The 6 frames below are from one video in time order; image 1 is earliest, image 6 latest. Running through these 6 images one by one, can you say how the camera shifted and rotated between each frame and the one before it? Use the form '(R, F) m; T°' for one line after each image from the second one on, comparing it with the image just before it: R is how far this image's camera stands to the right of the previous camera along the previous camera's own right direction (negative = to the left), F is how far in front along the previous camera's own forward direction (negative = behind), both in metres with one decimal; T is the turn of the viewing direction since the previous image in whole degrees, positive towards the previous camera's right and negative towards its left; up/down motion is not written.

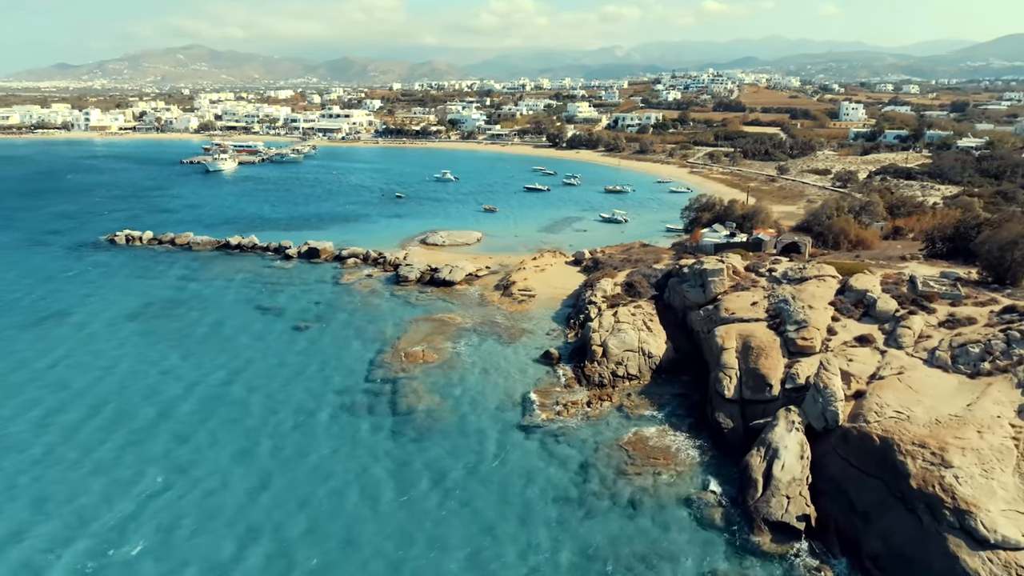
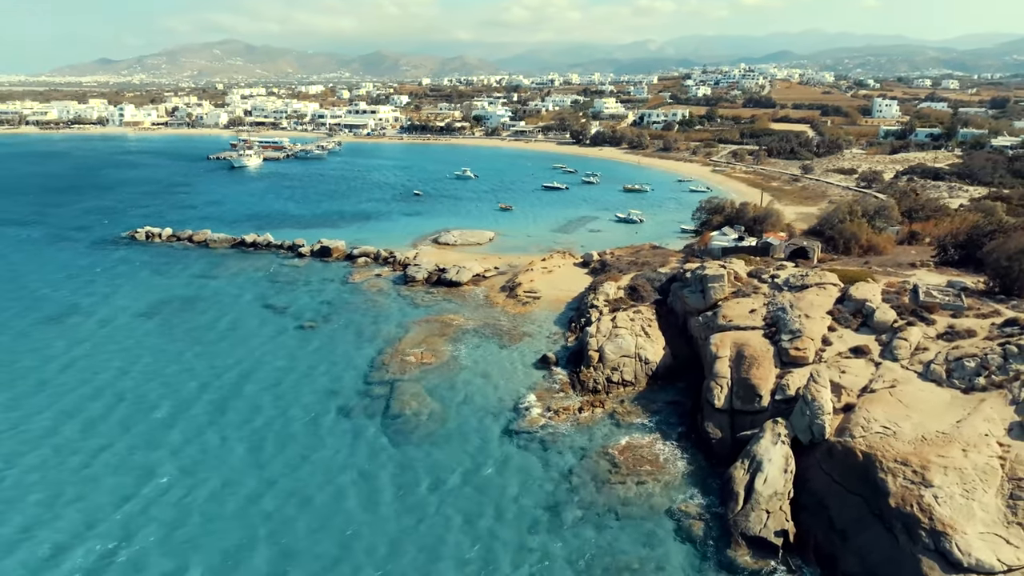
(+0.9, 0.0) m; -2°
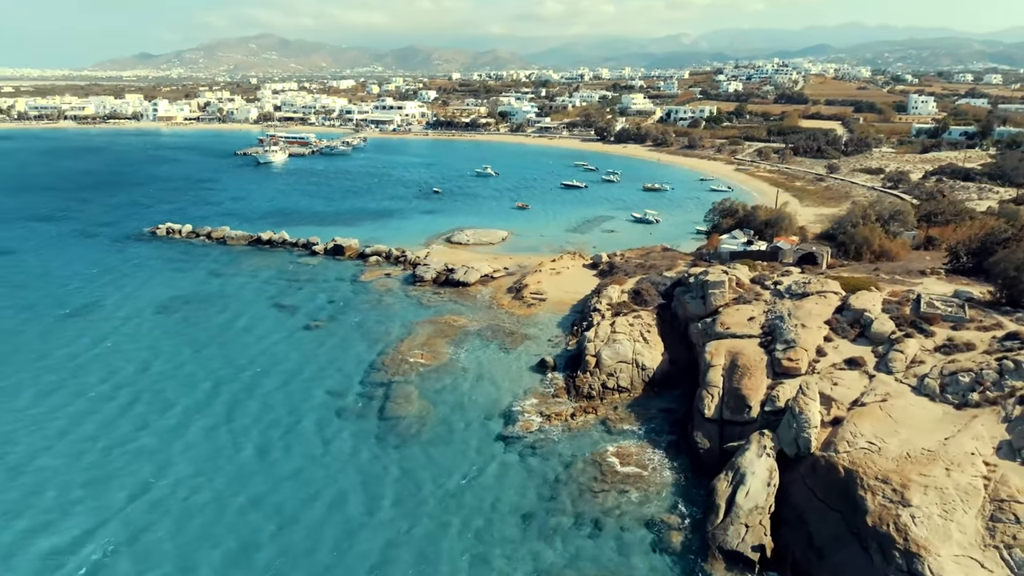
(+0.9, 0.0) m; -2°
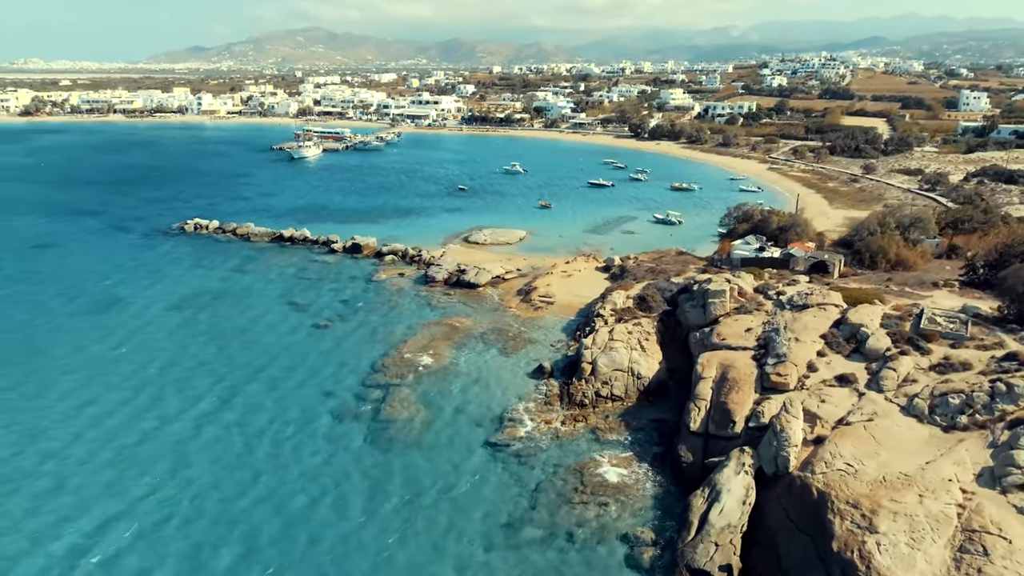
(+1.2, -0.1) m; -3°
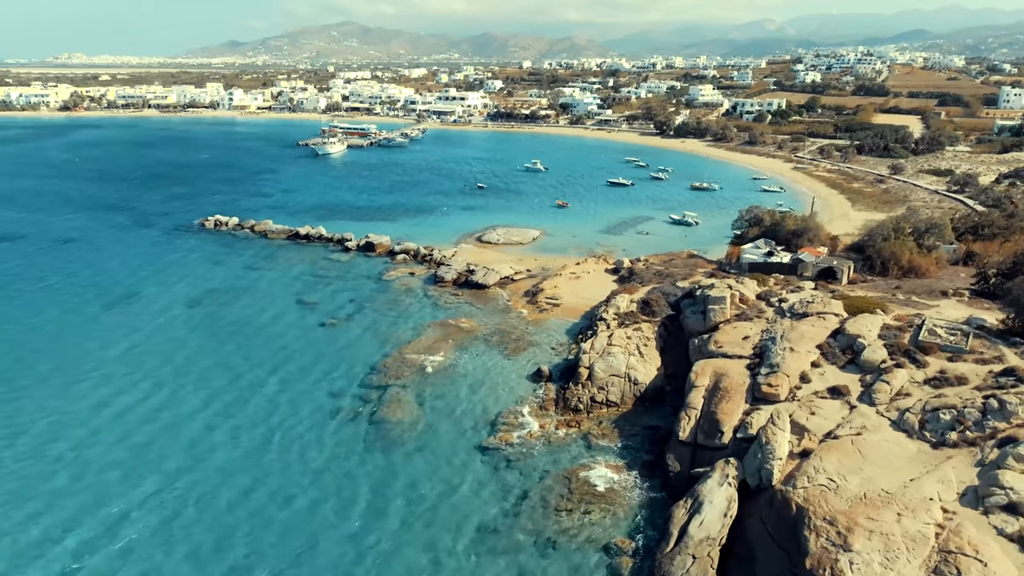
(+0.9, -0.1) m; -2°
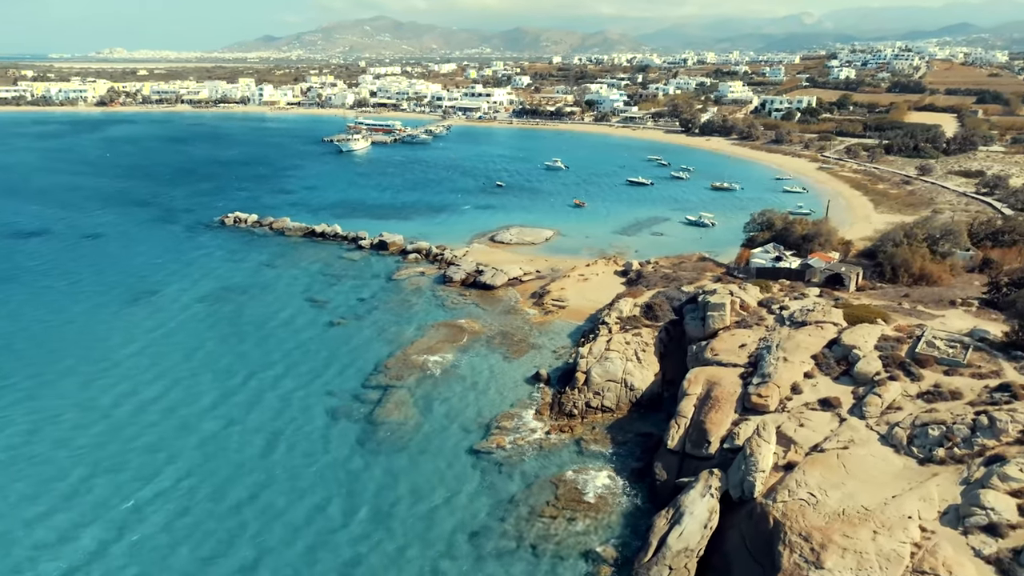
(+0.9, -0.1) m; -2°
